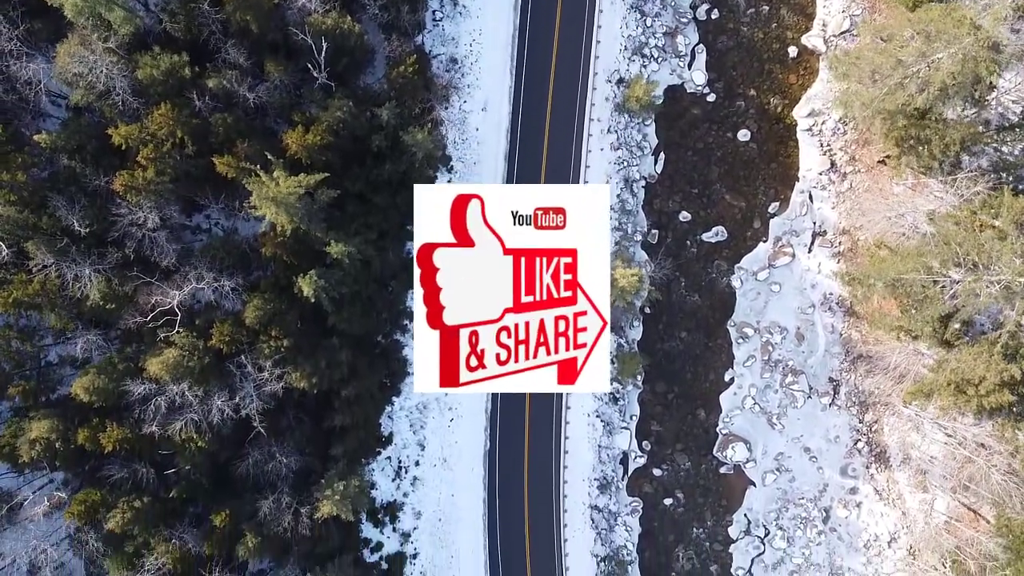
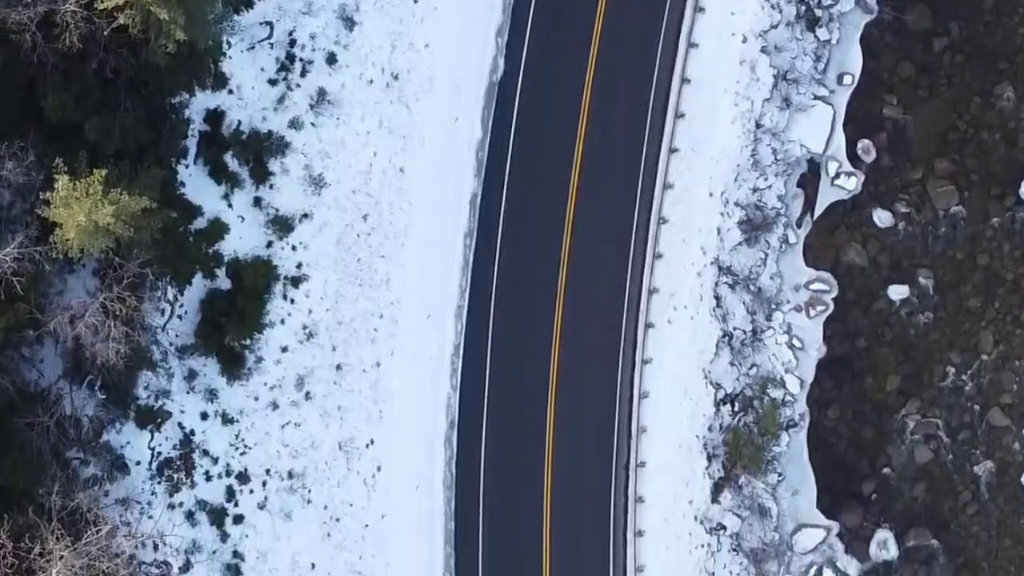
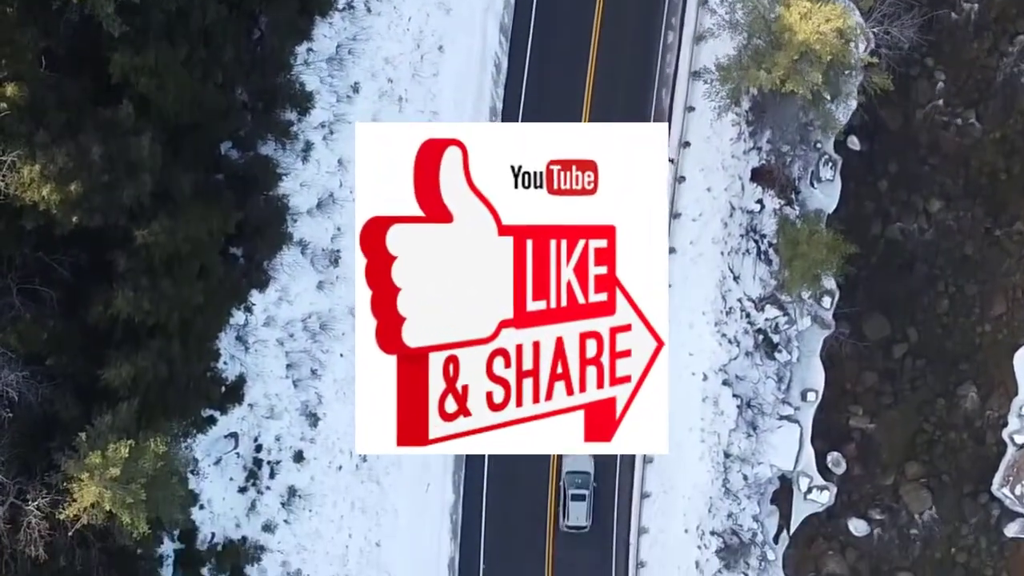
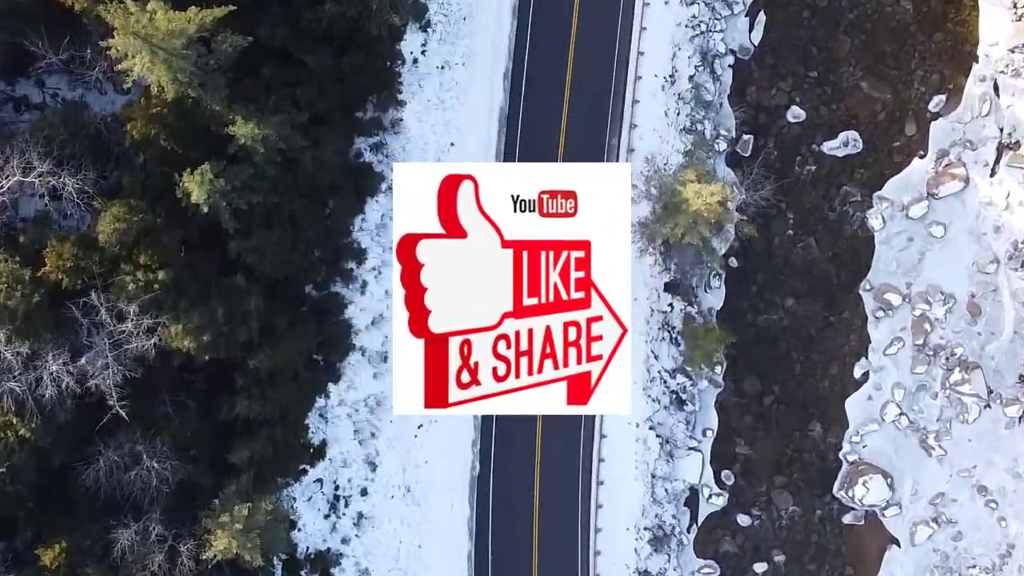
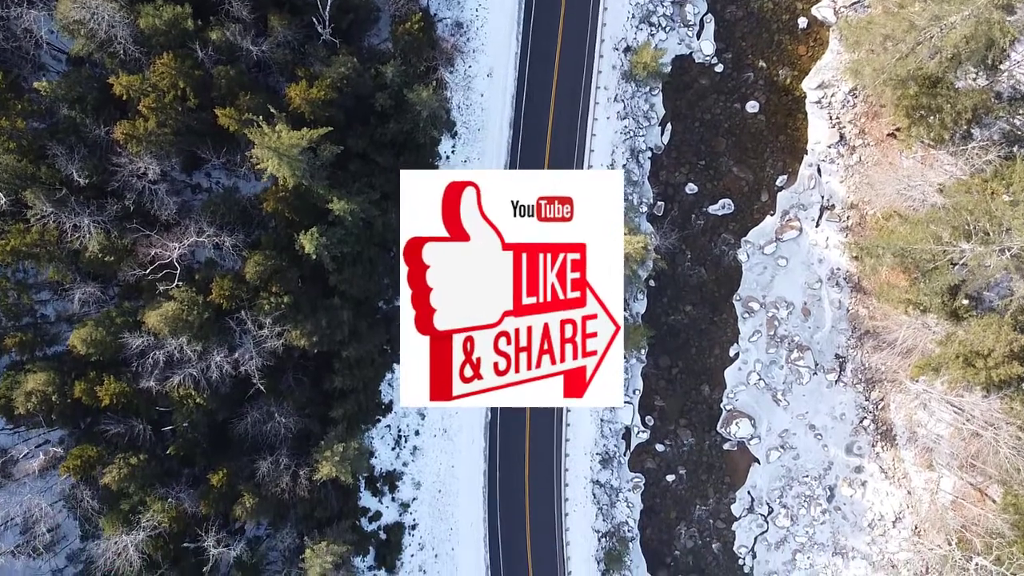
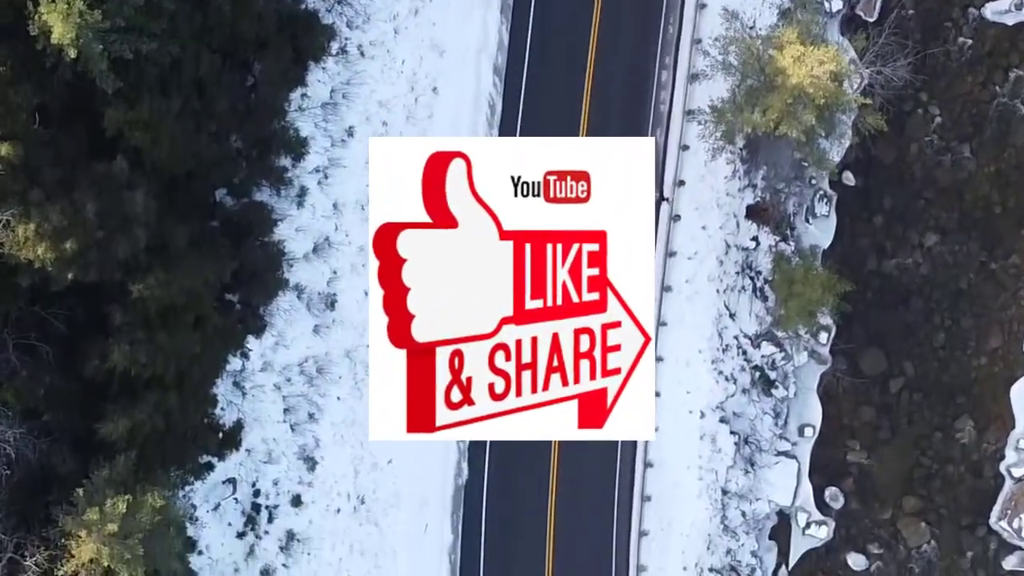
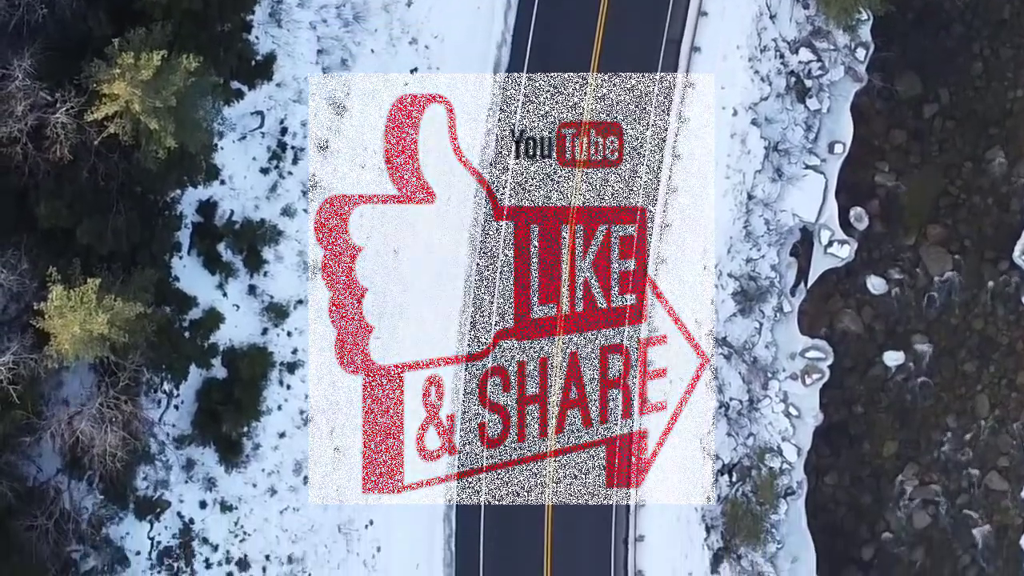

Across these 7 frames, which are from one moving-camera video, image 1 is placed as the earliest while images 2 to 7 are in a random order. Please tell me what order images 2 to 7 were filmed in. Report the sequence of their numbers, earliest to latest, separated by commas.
5, 4, 6, 3, 7, 2
